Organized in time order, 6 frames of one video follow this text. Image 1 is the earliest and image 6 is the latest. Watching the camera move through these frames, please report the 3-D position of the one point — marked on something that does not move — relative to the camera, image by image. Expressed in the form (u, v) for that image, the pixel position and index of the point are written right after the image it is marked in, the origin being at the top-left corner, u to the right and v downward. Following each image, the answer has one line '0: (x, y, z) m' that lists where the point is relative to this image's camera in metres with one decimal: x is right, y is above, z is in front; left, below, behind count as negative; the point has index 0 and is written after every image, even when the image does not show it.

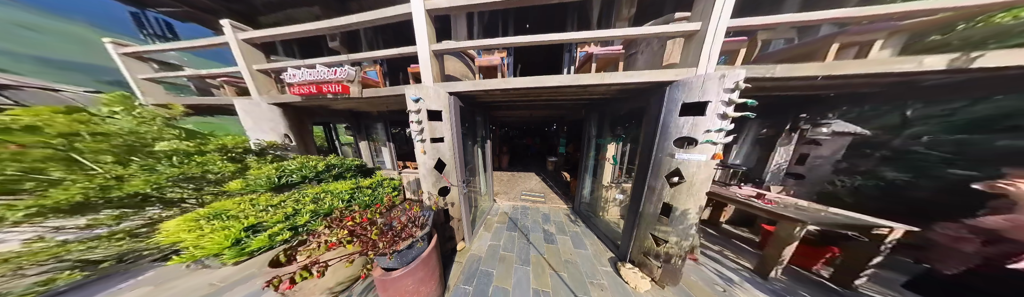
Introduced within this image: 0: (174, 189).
0: (-4.5, -0.8, +1.7) m
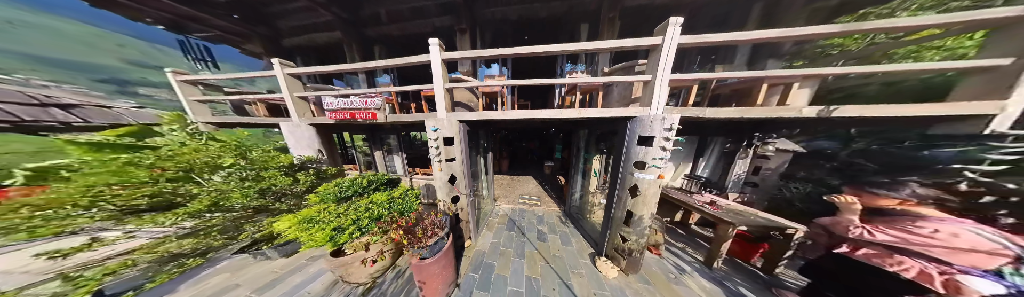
0: (-4.5, -1.1, +2.1) m
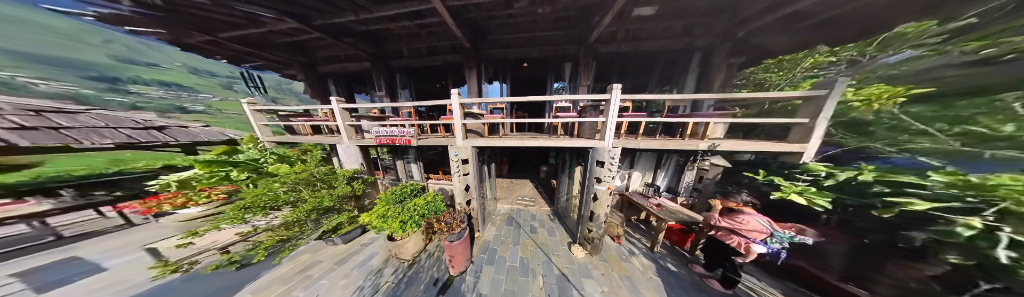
0: (-4.6, -1.5, +3.0) m
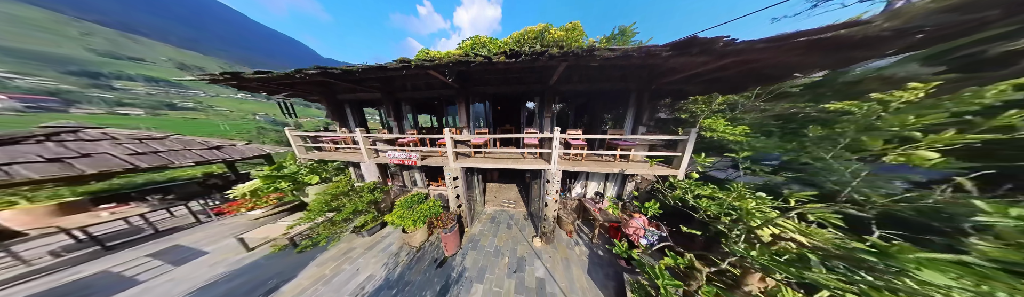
0: (-5.3, -2.1, +4.1) m
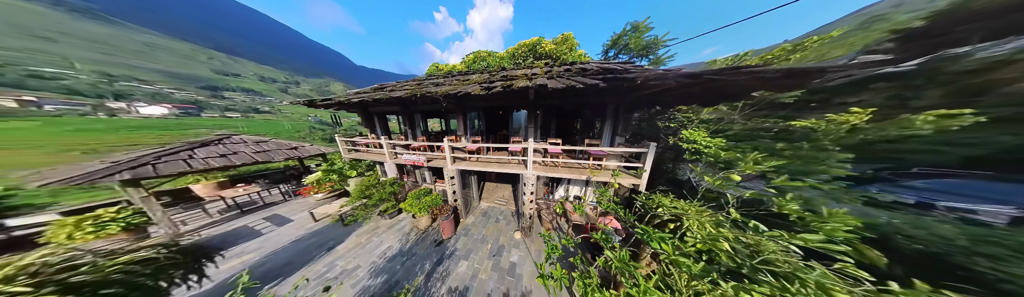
0: (-5.9, -2.3, +5.5) m
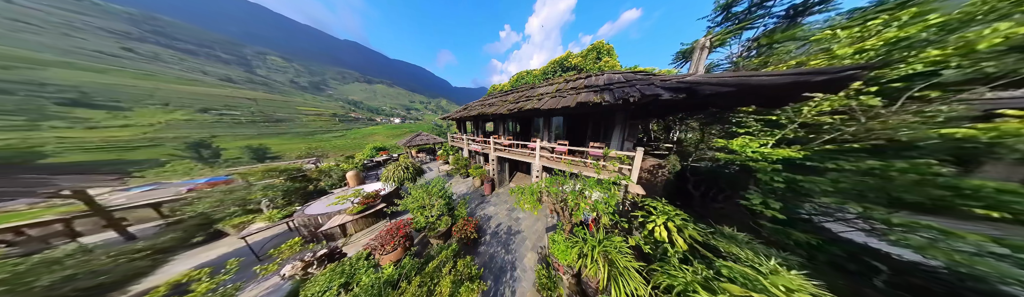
0: (-4.1, -1.7, +10.1) m
